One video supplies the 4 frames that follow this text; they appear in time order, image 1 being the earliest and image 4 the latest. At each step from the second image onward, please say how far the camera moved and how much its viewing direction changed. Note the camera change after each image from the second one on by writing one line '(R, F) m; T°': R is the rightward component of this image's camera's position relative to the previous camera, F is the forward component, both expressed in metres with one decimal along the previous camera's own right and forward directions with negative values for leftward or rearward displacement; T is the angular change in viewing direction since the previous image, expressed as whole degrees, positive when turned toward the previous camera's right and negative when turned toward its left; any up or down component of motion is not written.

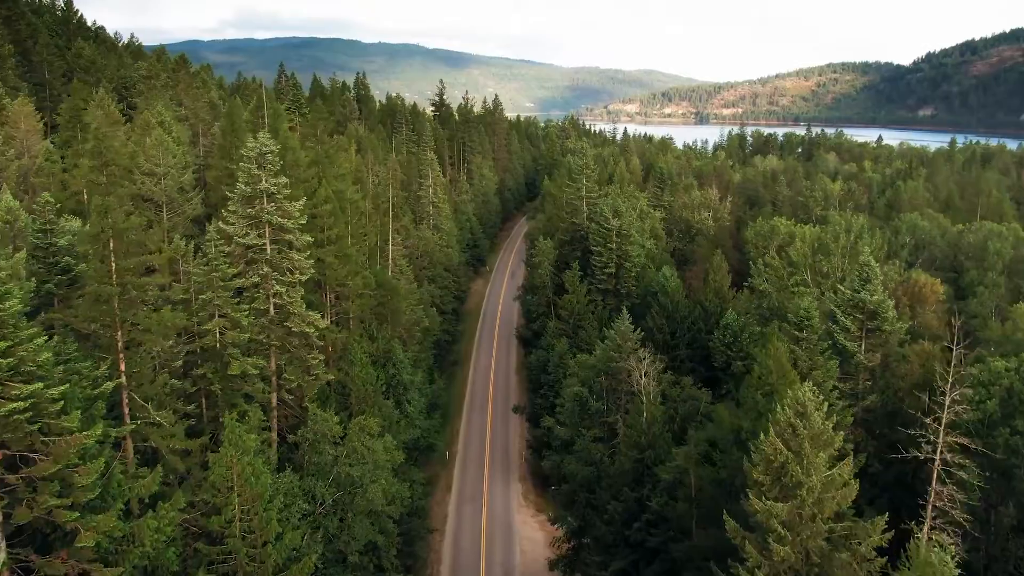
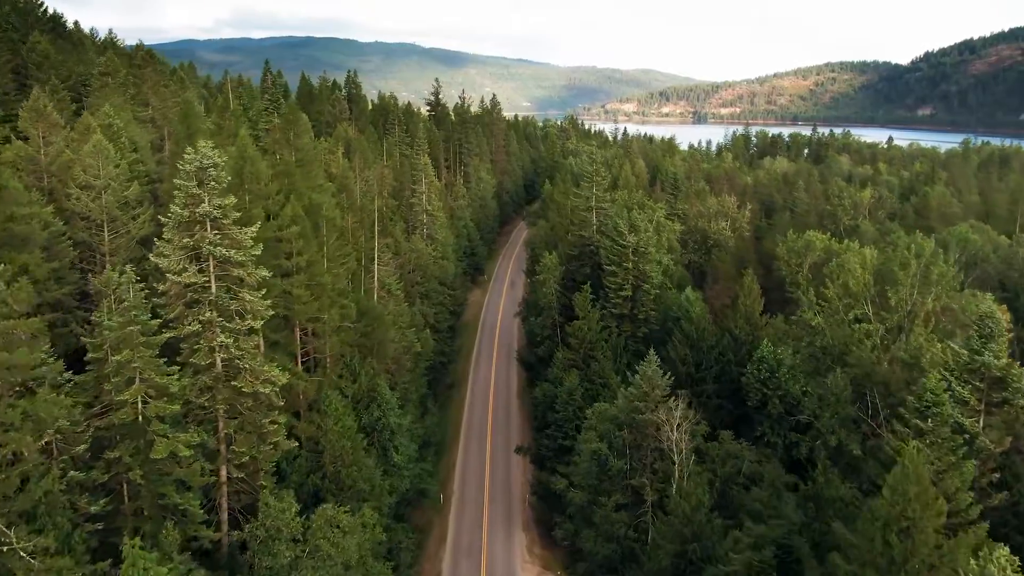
(-0.5, +6.8) m; 0°
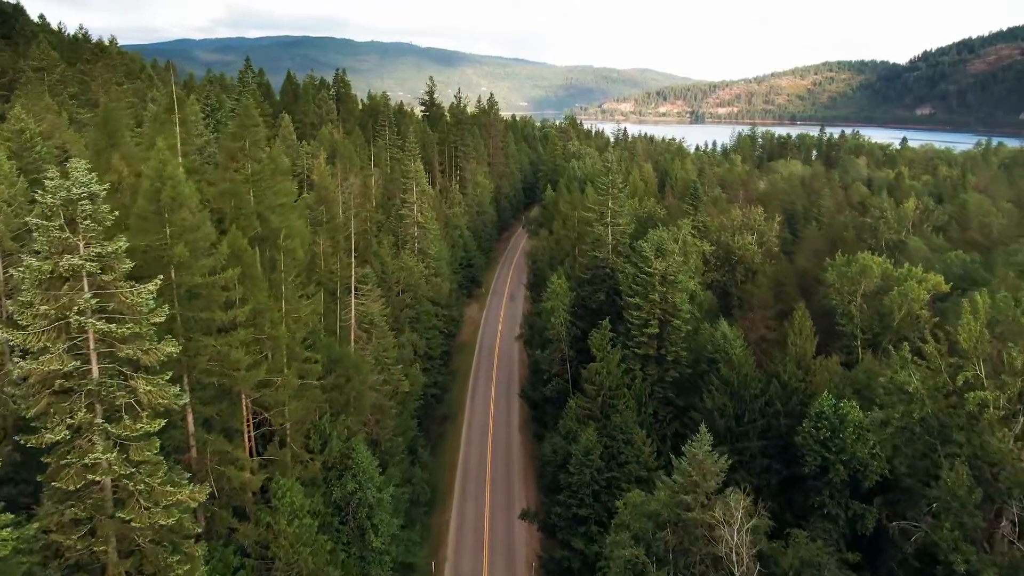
(-0.5, +8.1) m; 0°
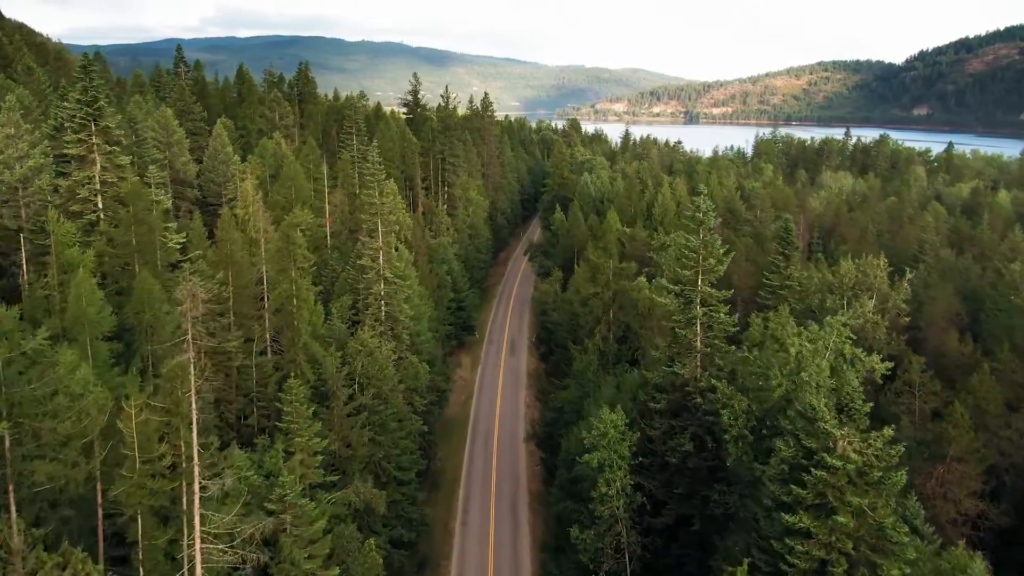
(-1.3, +21.9) m; +1°
